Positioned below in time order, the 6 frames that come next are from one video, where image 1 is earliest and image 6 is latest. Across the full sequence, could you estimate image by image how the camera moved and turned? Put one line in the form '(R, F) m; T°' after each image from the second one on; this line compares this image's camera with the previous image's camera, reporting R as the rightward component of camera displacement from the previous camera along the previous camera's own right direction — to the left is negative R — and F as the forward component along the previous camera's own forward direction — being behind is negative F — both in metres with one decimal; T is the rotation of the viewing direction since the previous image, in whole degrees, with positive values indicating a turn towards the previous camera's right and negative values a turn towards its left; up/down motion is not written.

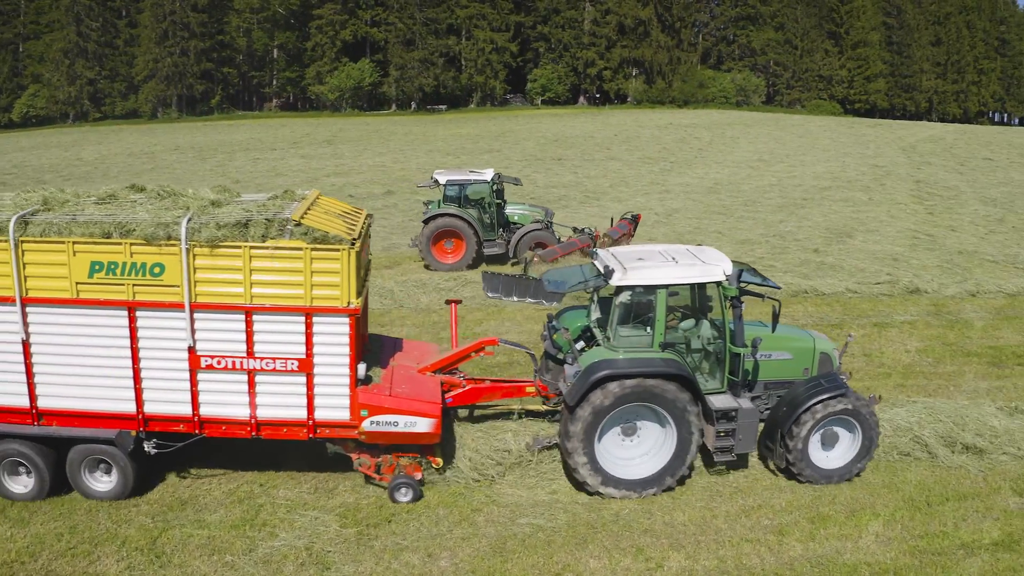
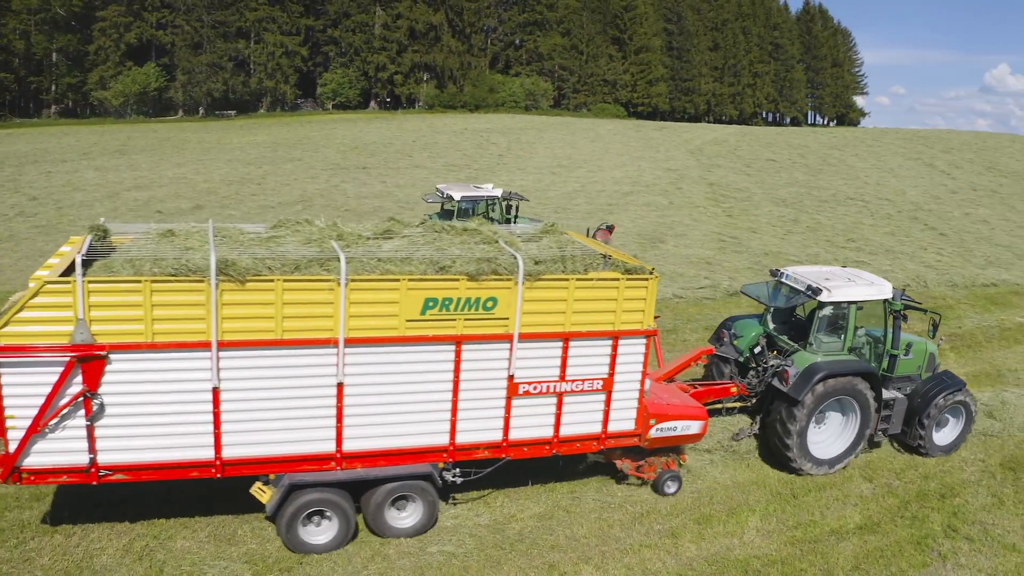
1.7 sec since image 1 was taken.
(-1.0, +0.1) m; +13°
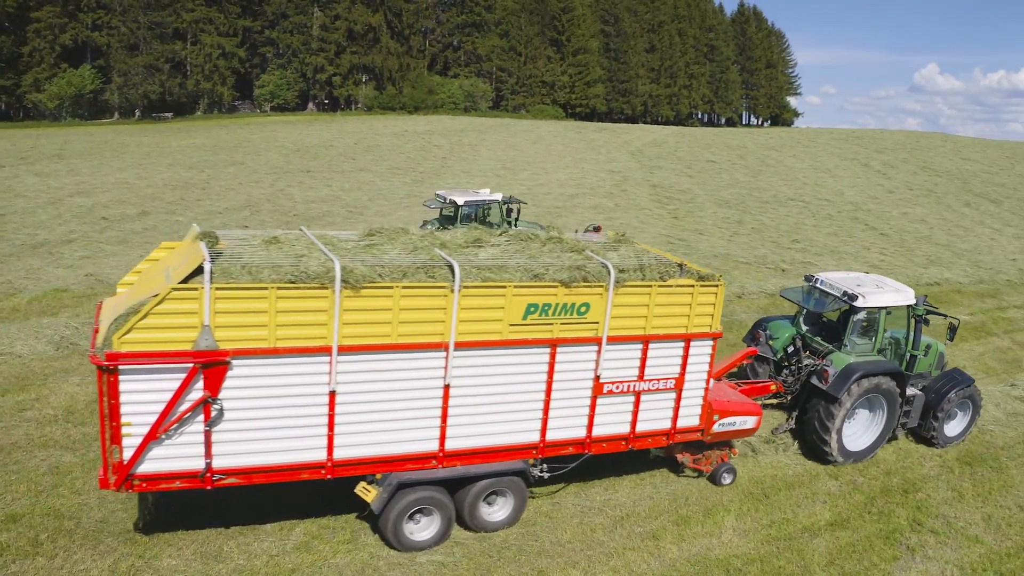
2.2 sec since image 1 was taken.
(-0.4, 0.0) m; +4°
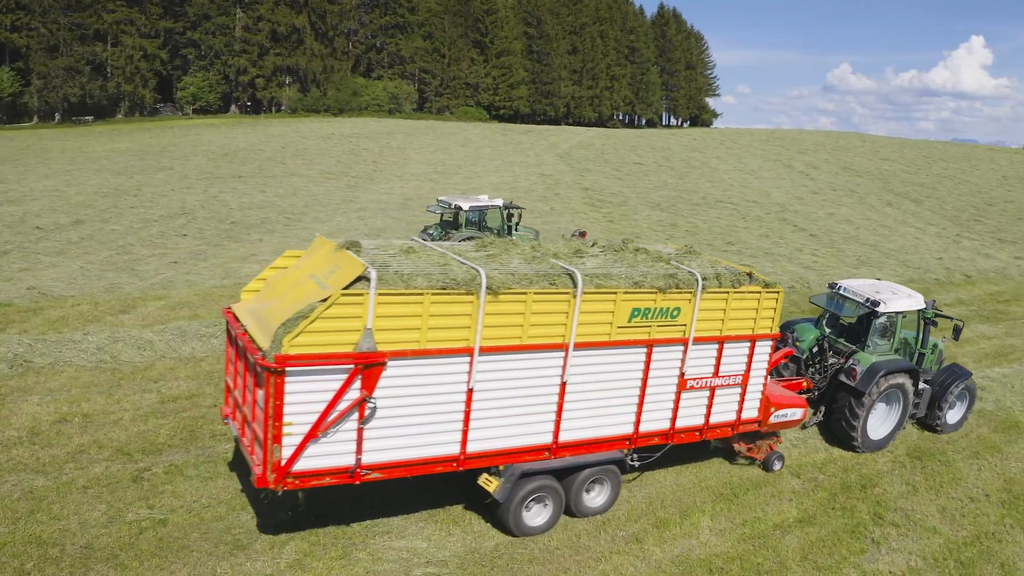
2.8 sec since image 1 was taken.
(-0.6, -0.1) m; +5°
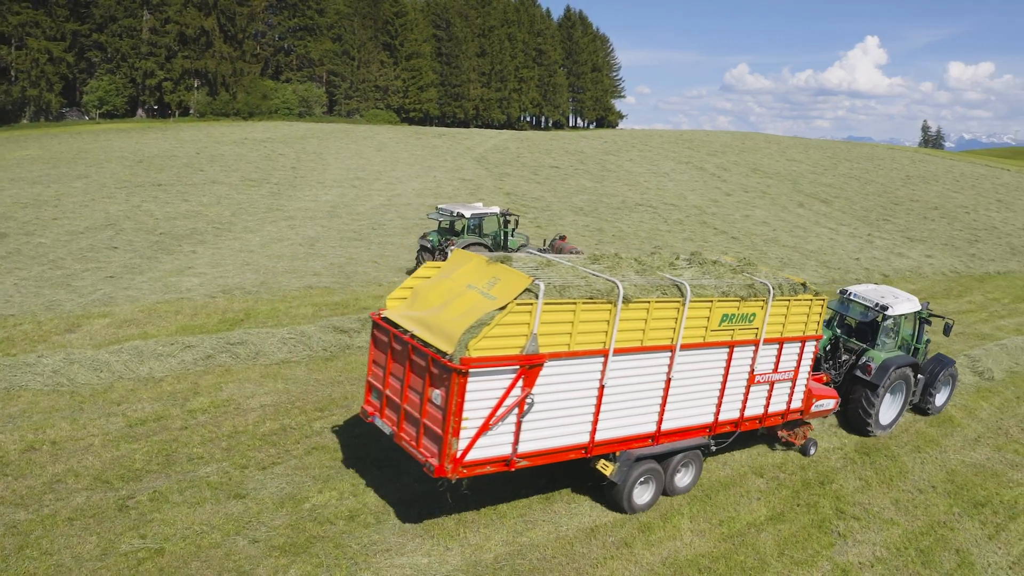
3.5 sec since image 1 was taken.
(-0.9, -0.1) m; +7°
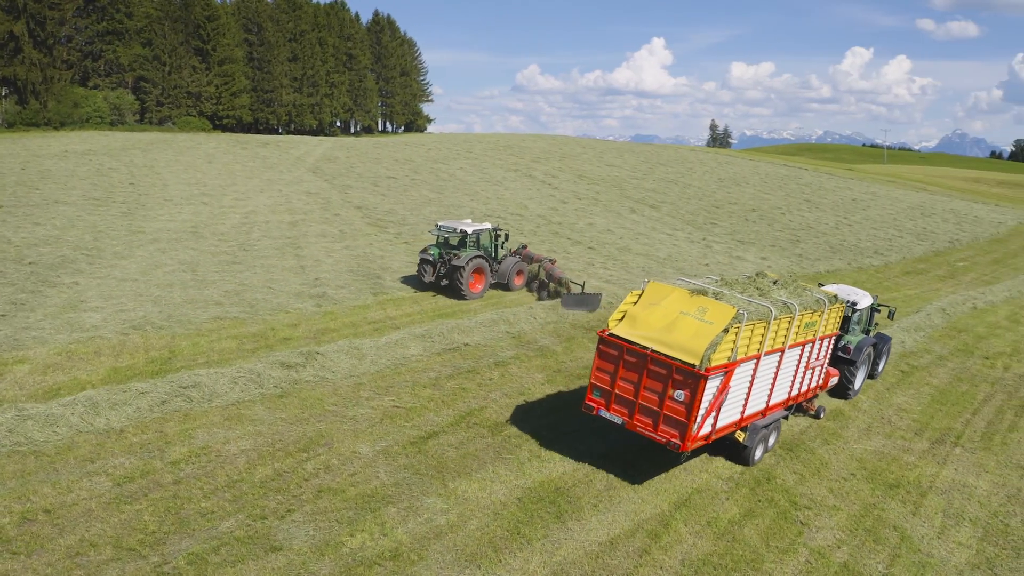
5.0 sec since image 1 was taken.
(-2.5, -0.2) m; +15°
